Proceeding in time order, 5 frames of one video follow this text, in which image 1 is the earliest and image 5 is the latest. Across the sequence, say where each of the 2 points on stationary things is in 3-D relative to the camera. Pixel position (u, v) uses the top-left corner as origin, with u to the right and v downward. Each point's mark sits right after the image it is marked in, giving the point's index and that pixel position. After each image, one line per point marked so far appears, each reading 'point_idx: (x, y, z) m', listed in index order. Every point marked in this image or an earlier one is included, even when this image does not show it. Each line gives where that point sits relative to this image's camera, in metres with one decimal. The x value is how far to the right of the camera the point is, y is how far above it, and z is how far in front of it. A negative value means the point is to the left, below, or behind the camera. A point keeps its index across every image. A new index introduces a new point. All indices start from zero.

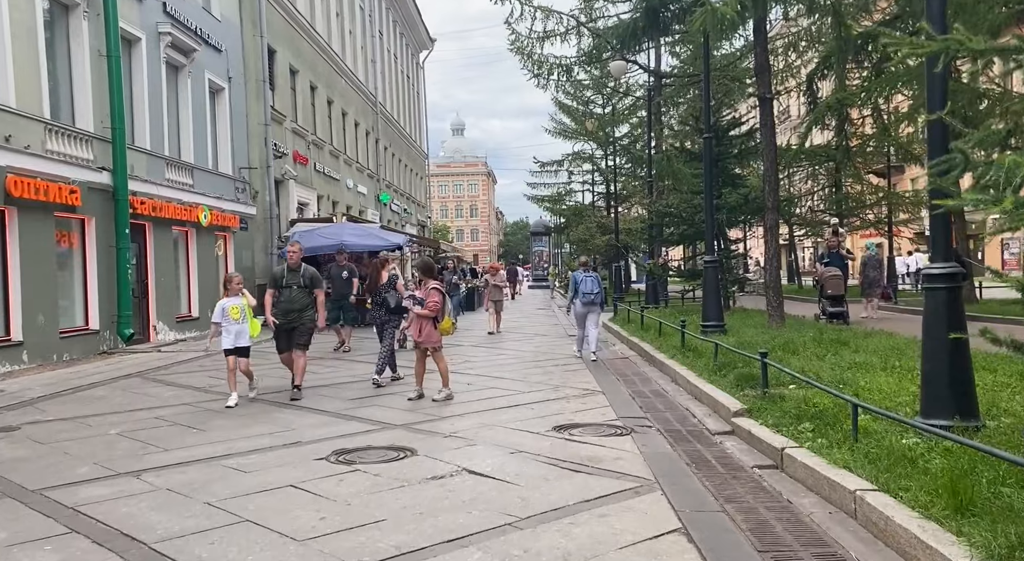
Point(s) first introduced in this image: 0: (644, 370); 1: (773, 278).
0: (+1.9, -1.3, +11.1) m
1: (+4.3, 0.0, +13.1) m
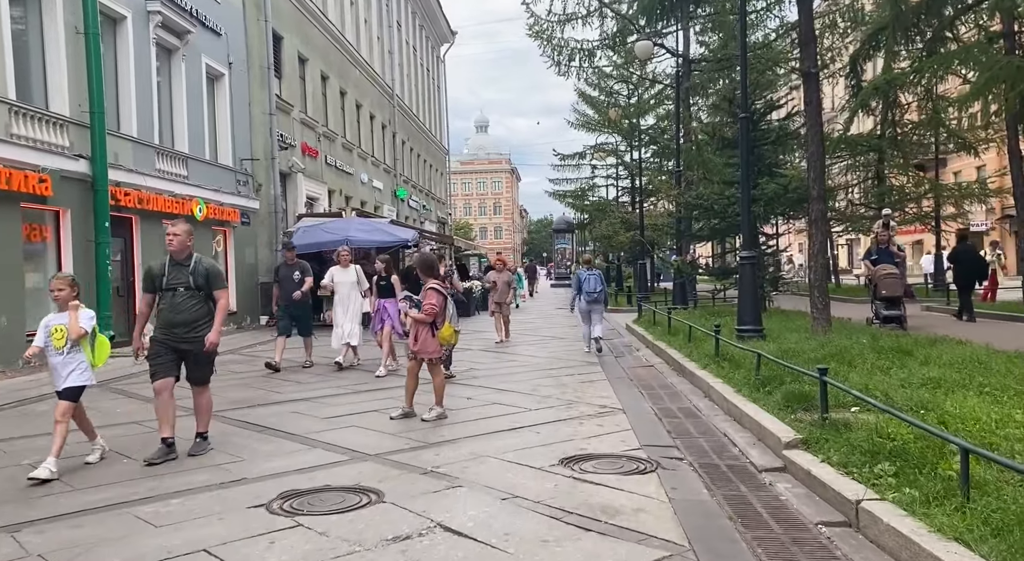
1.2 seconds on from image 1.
0: (+2.0, -1.2, +9.8) m
1: (+4.5, +0.1, +11.7) m
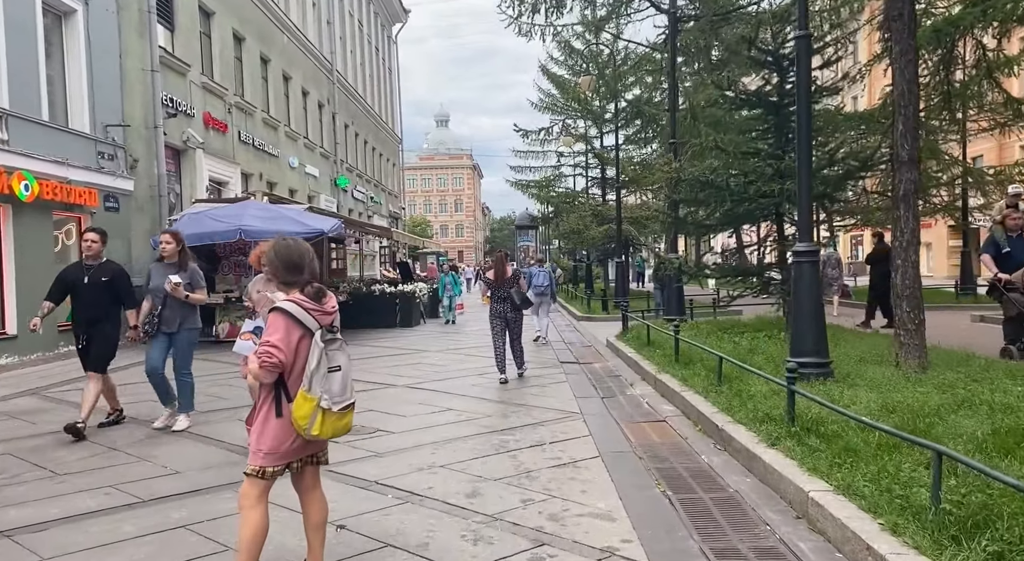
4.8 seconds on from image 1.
0: (+1.5, -1.3, +5.7) m
1: (+3.9, 0.0, +7.7) m
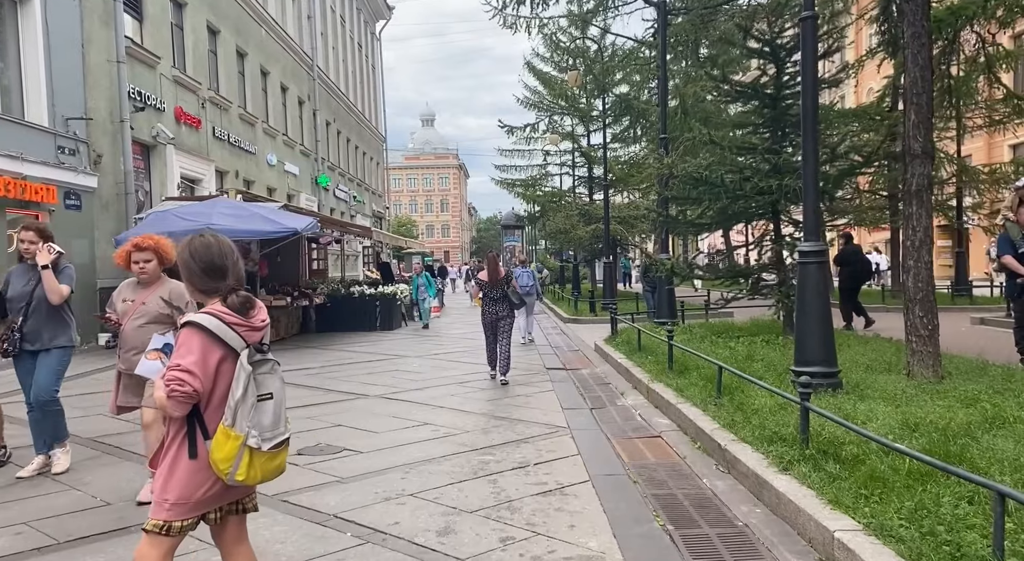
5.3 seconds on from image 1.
0: (+1.3, -1.3, +5.1) m
1: (+3.7, 0.0, +7.2) m
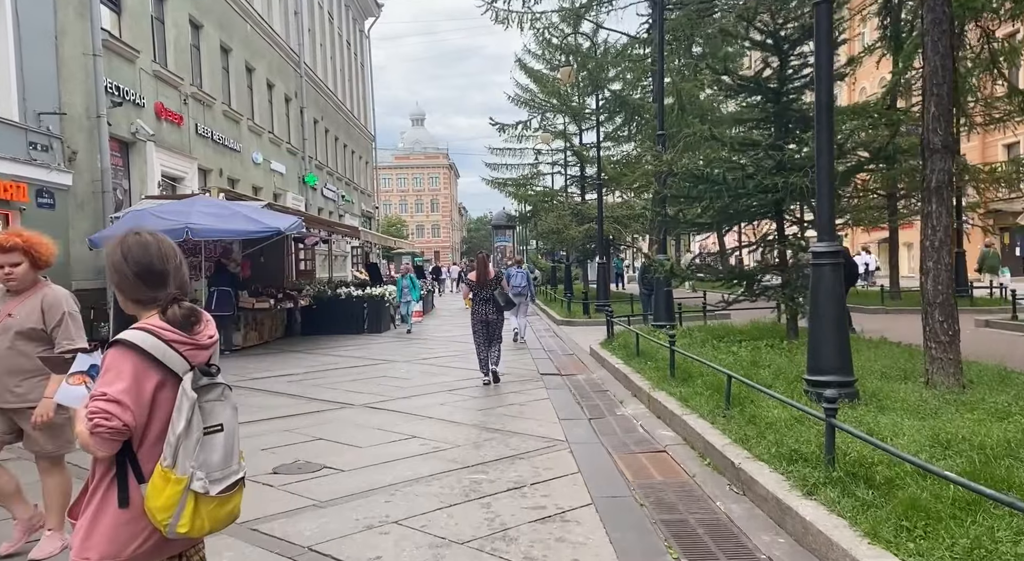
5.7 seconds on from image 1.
0: (+1.3, -1.4, +4.6) m
1: (+3.6, 0.0, +6.7) m
